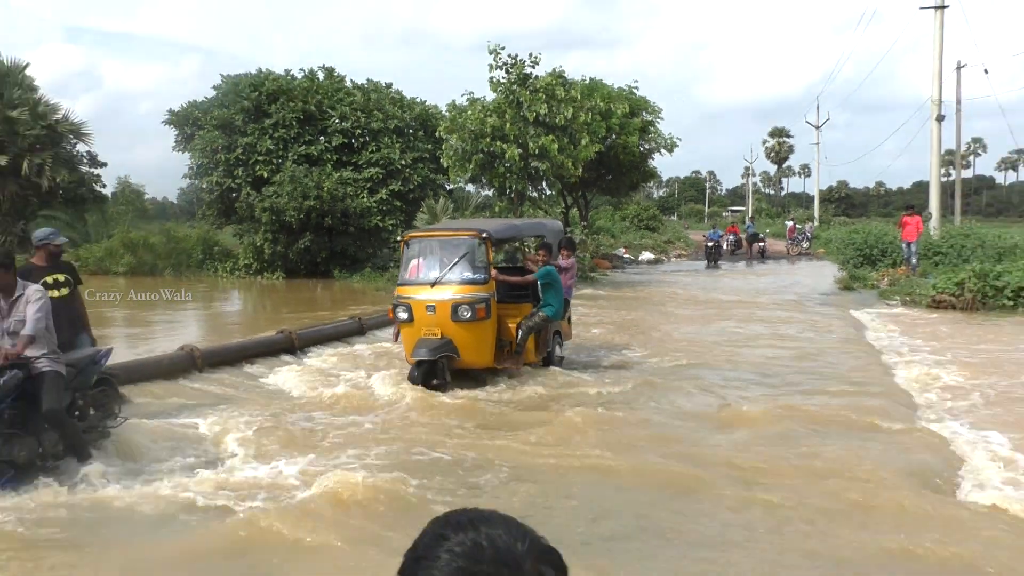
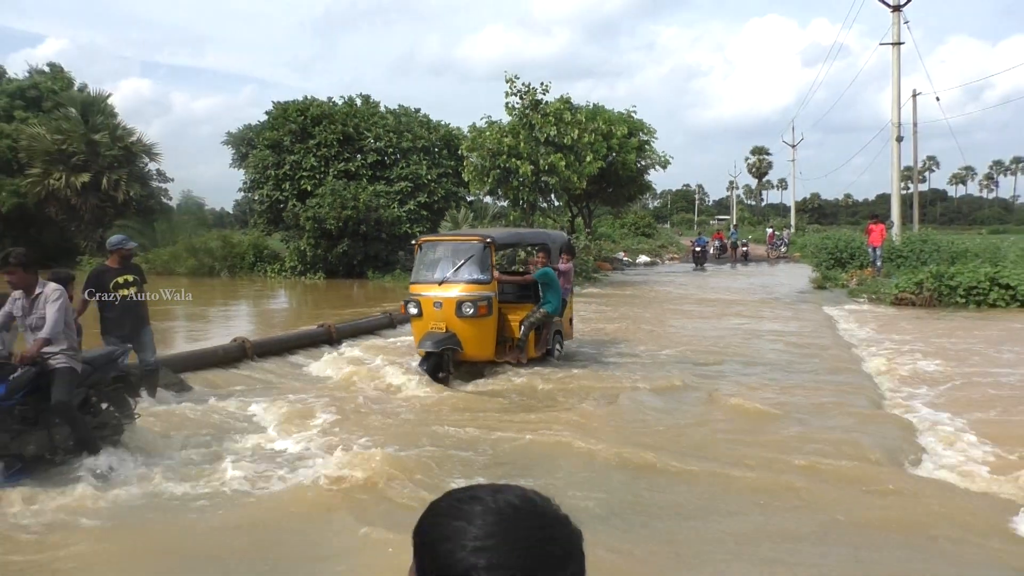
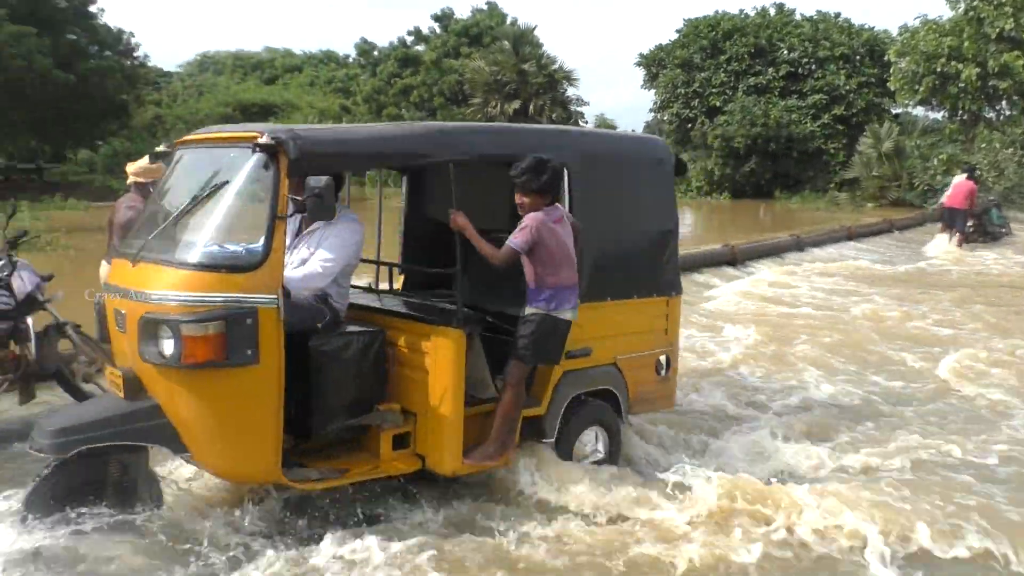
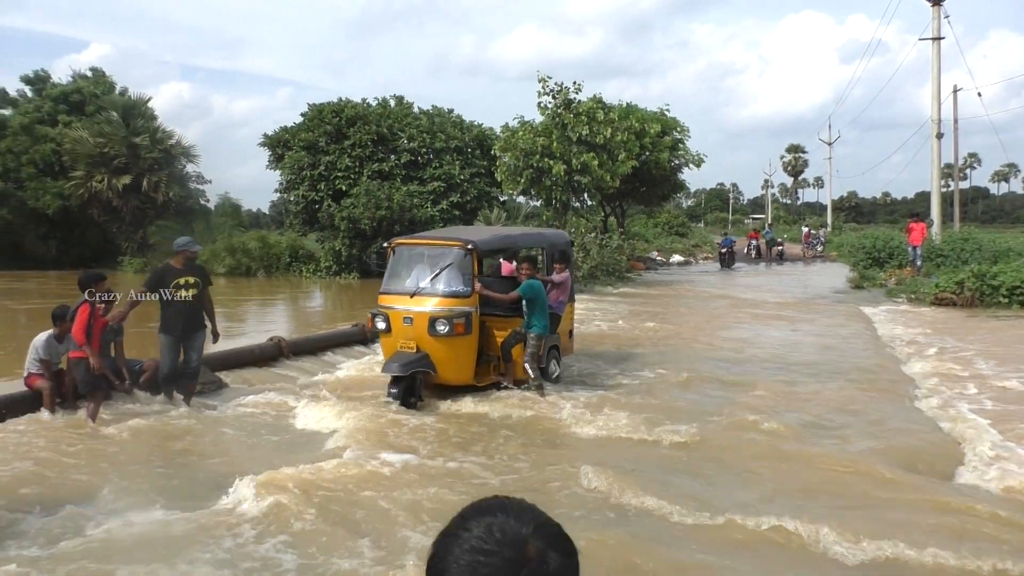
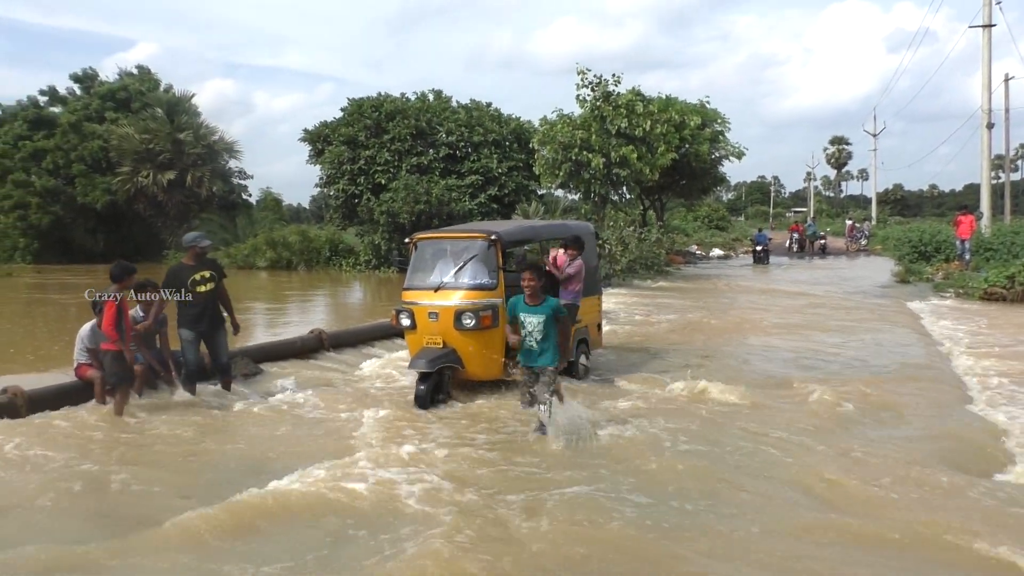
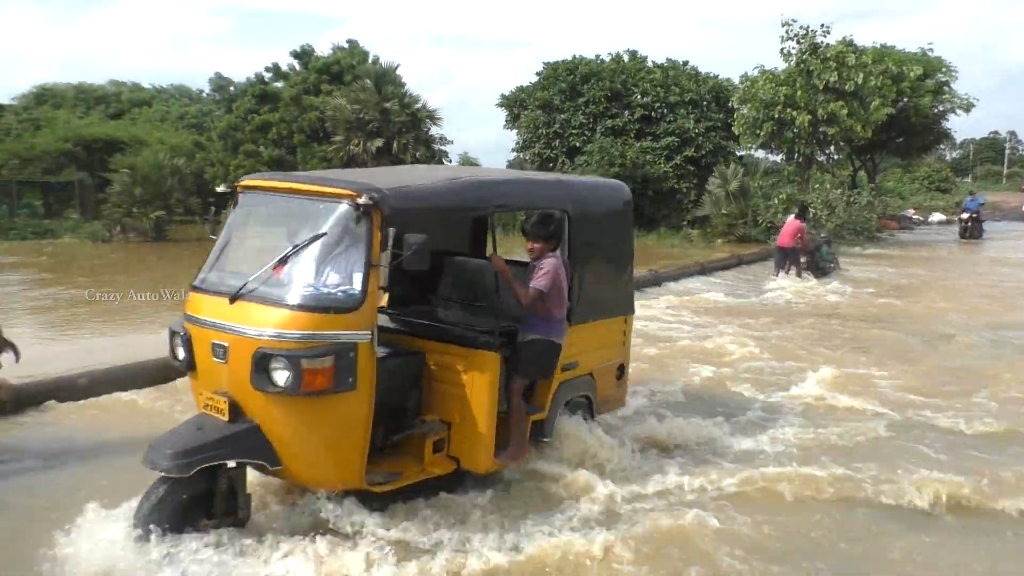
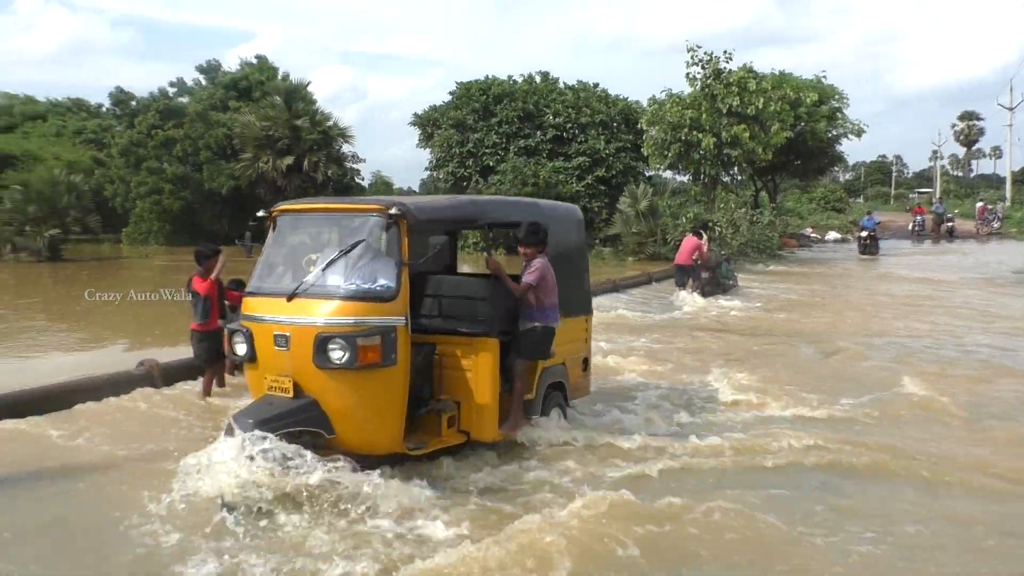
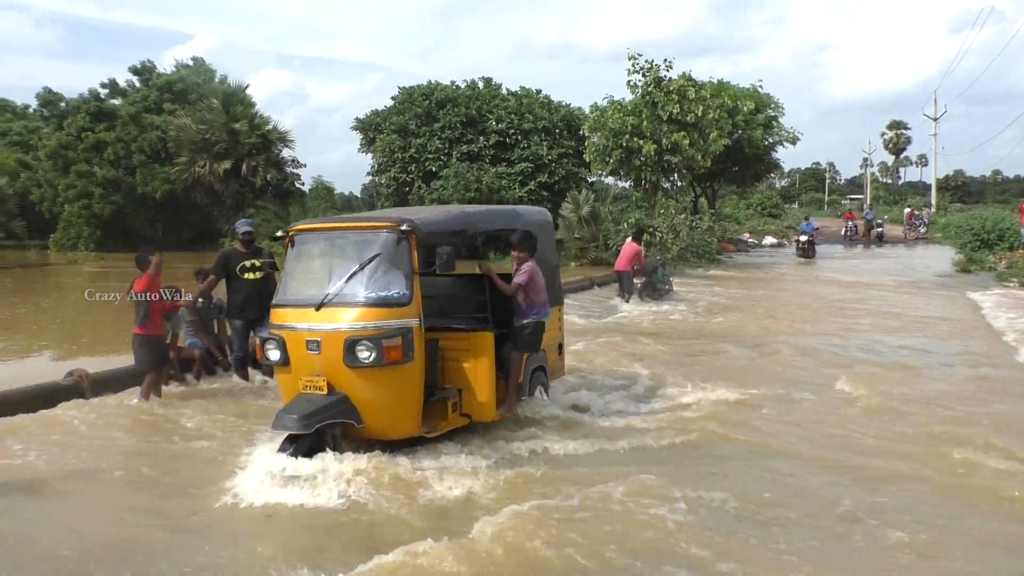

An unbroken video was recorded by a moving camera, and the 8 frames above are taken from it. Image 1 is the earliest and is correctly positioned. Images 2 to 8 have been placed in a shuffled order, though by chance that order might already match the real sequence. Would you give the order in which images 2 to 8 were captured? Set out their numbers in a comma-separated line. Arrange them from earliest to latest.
2, 4, 5, 8, 7, 6, 3
